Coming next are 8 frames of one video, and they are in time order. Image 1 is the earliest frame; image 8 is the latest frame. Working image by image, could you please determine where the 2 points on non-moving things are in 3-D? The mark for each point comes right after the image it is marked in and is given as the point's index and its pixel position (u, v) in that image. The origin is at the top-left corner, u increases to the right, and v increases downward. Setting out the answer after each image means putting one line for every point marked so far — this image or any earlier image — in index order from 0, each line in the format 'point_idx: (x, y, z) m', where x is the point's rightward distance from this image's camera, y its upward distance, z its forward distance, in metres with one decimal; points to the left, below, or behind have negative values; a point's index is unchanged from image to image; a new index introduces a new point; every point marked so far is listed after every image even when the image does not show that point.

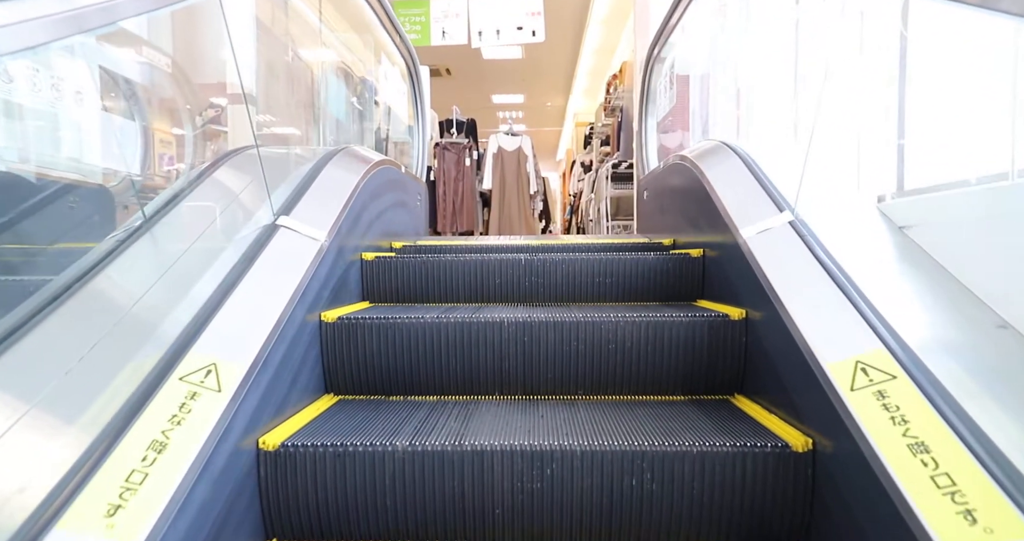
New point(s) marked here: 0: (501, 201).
0: (-0.1, +0.7, +6.2) m
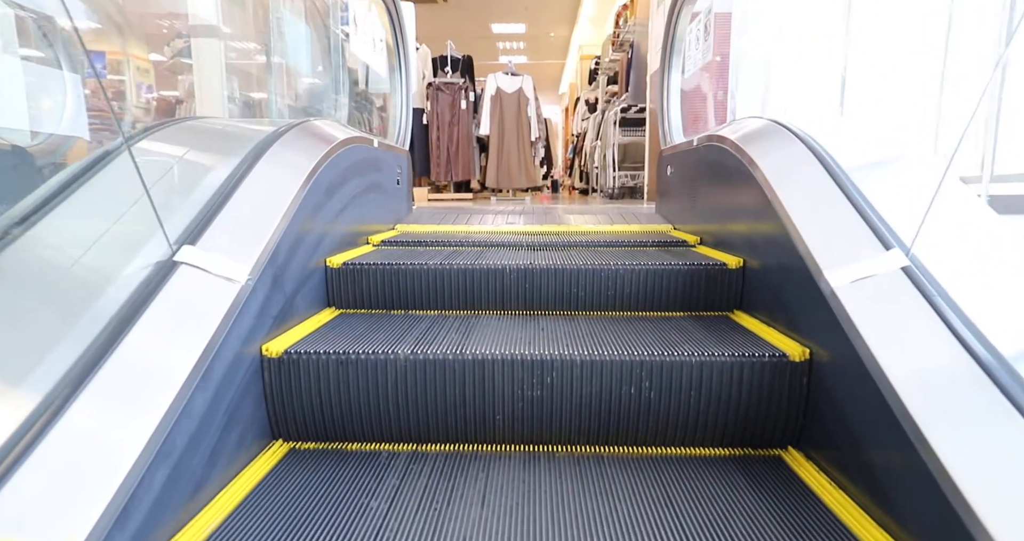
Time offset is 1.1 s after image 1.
0: (-0.1, +1.1, +5.7) m
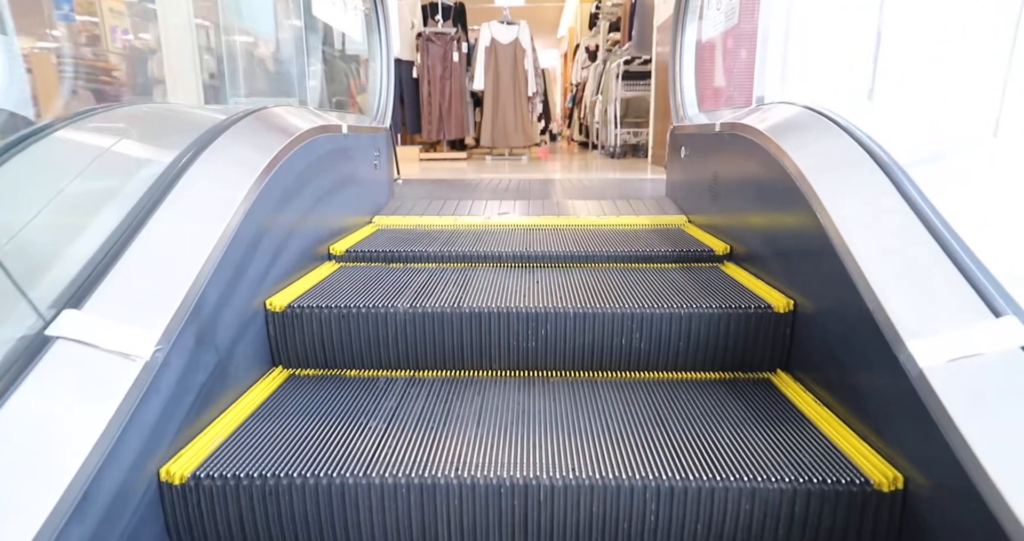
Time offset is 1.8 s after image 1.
0: (-0.1, +1.5, +5.4) m
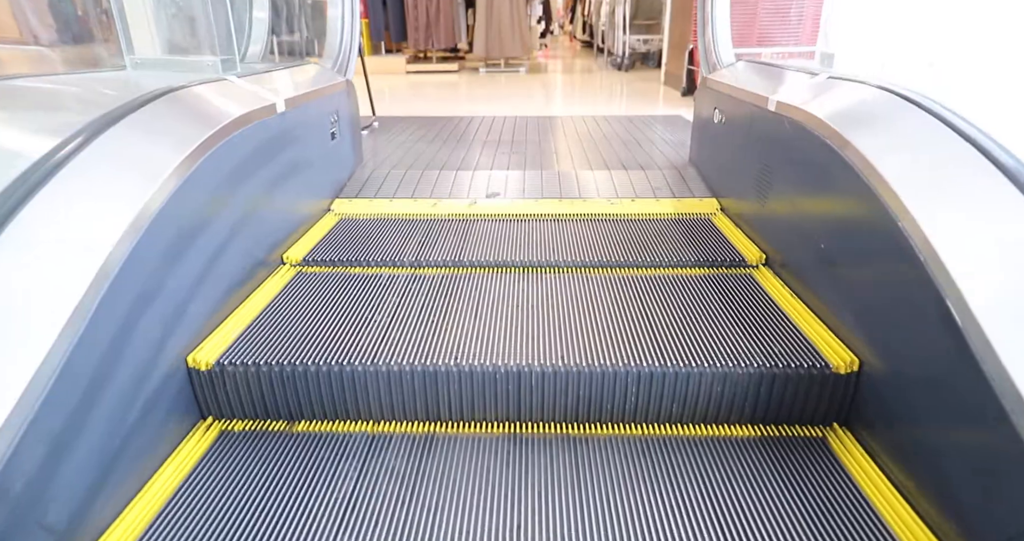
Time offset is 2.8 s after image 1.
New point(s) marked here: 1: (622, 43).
0: (-0.2, +2.1, +4.8) m
1: (+0.9, +1.9, +5.2) m
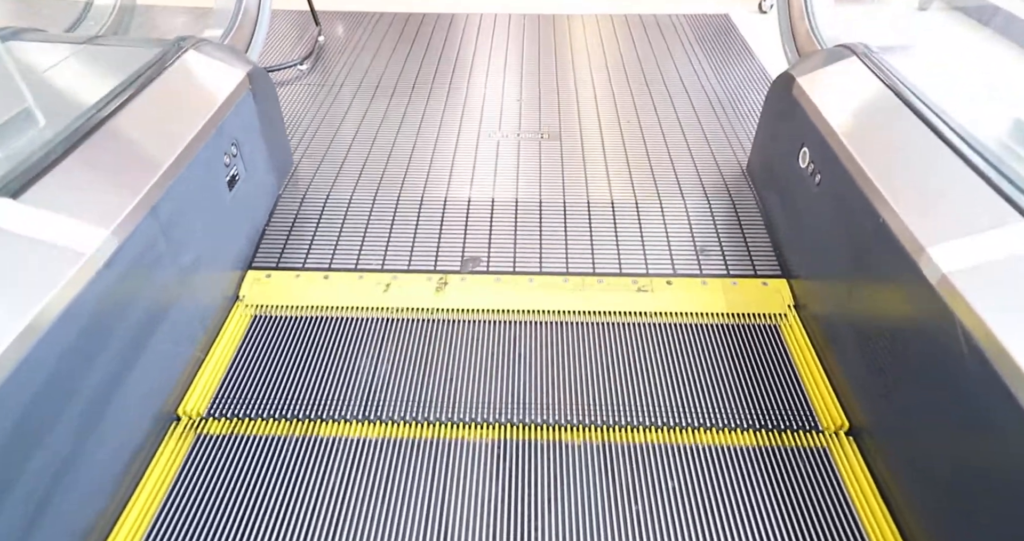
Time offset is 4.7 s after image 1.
0: (-0.2, +2.8, +3.6) m
1: (+0.9, +2.9, +4.0) m
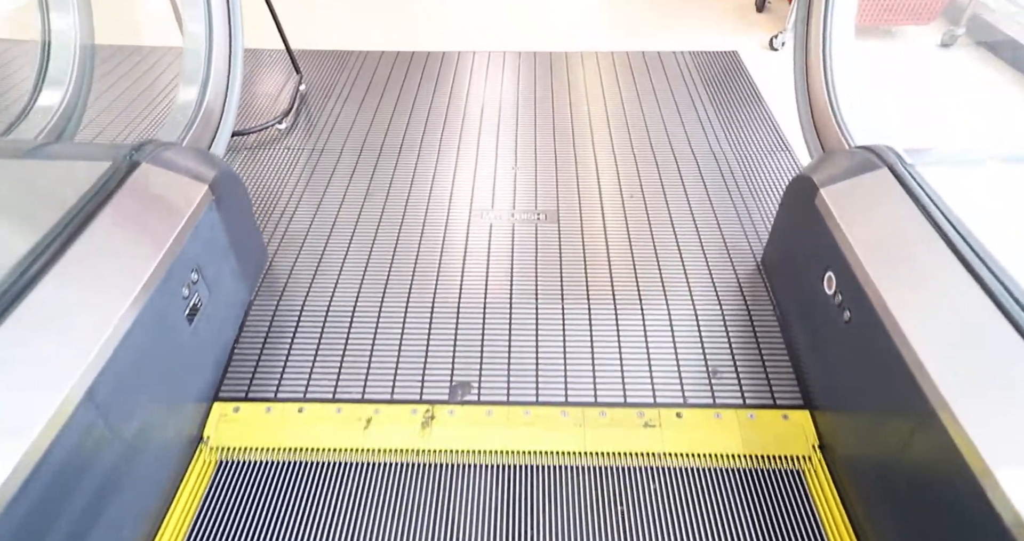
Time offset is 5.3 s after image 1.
0: (-0.2, +2.7, +3.4) m
1: (+0.9, +2.8, +3.9) m
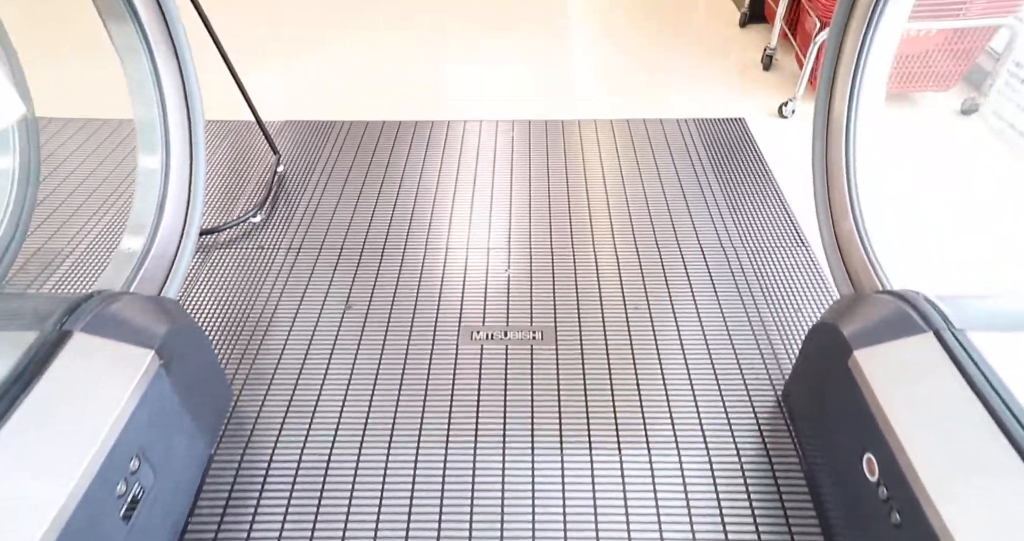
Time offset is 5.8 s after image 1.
0: (-0.3, +2.5, +3.3) m
1: (+0.8, +2.5, +3.8) m
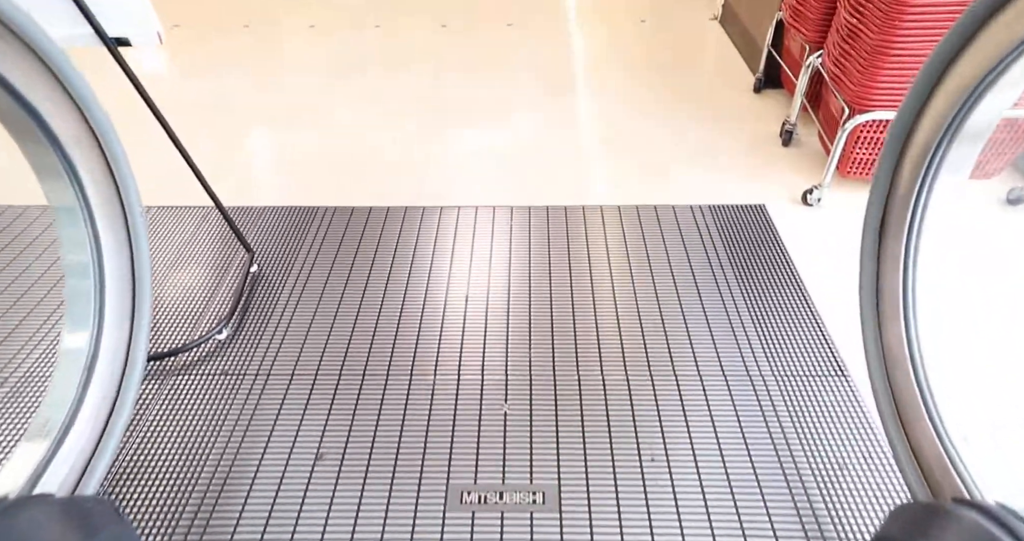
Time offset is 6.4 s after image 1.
0: (-0.3, +2.1, +3.2) m
1: (+0.8, +2.2, +3.7) m
